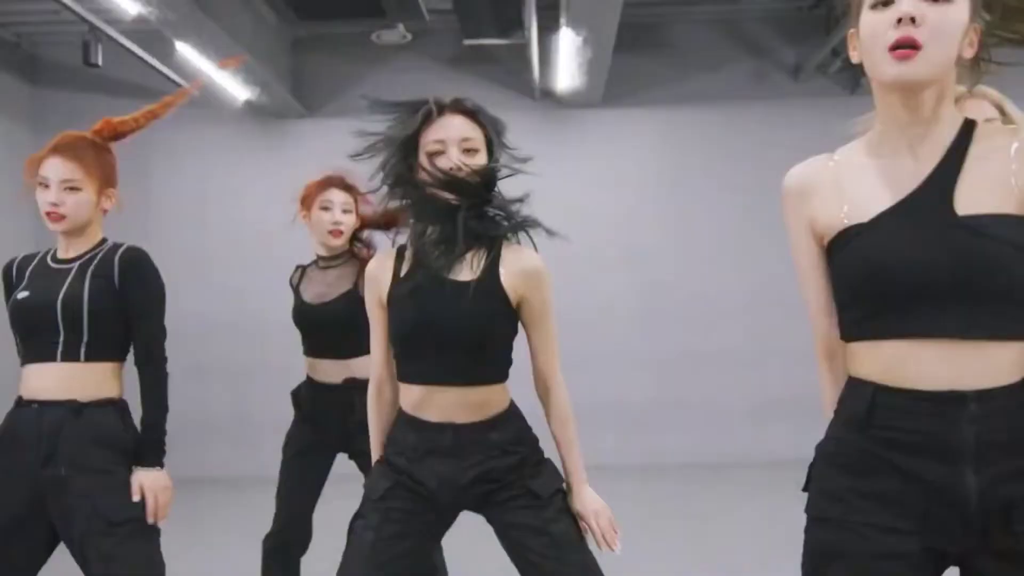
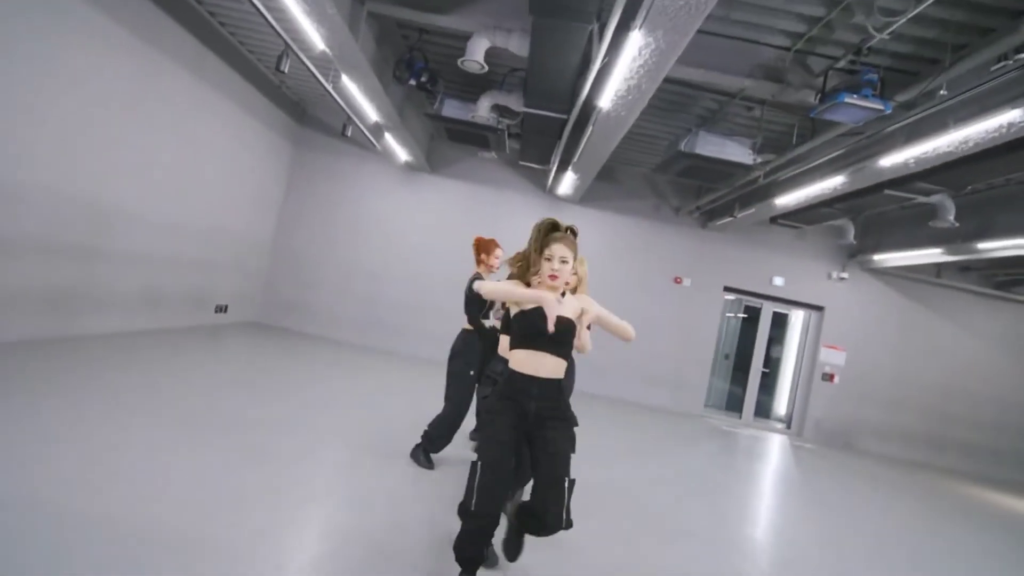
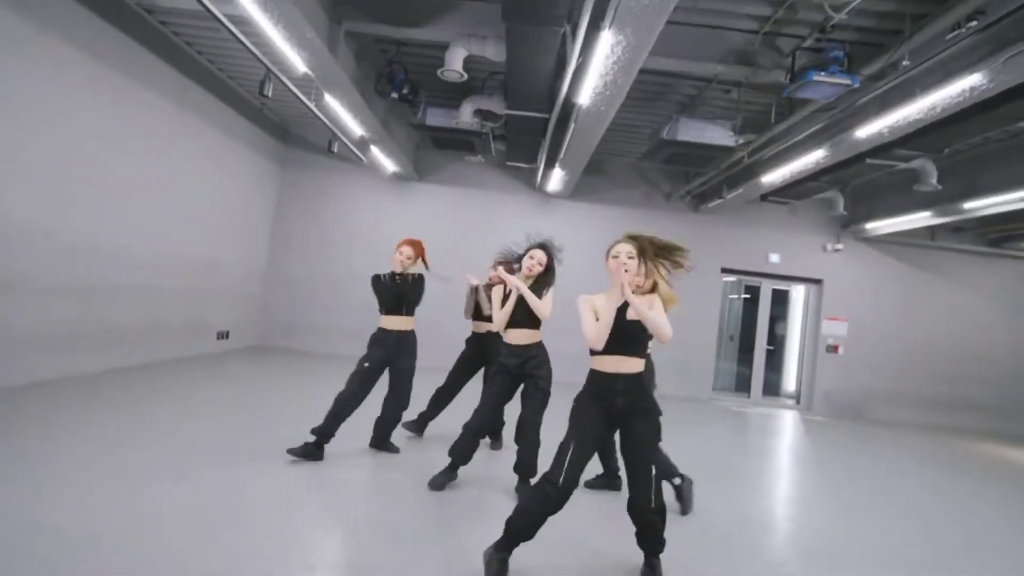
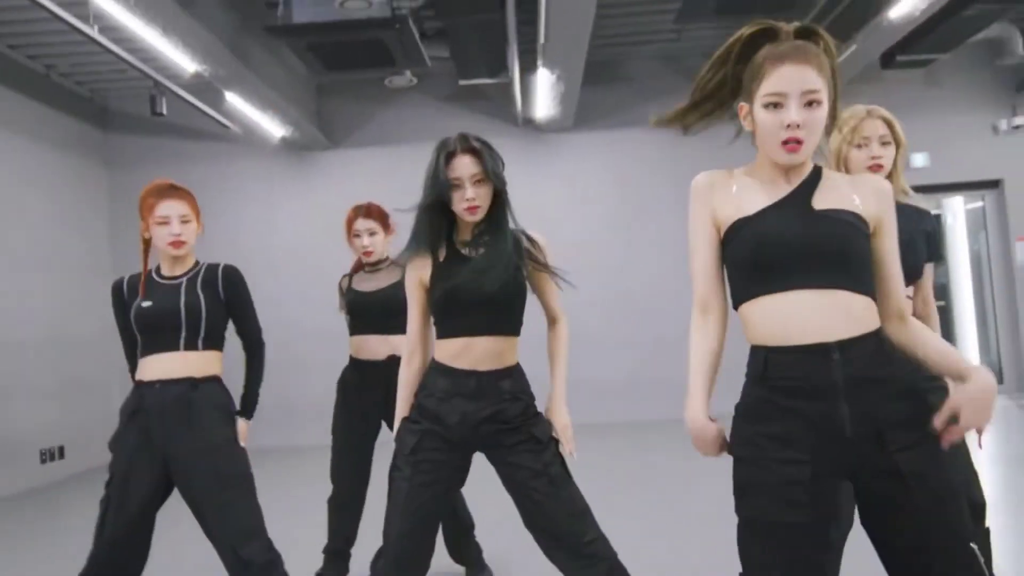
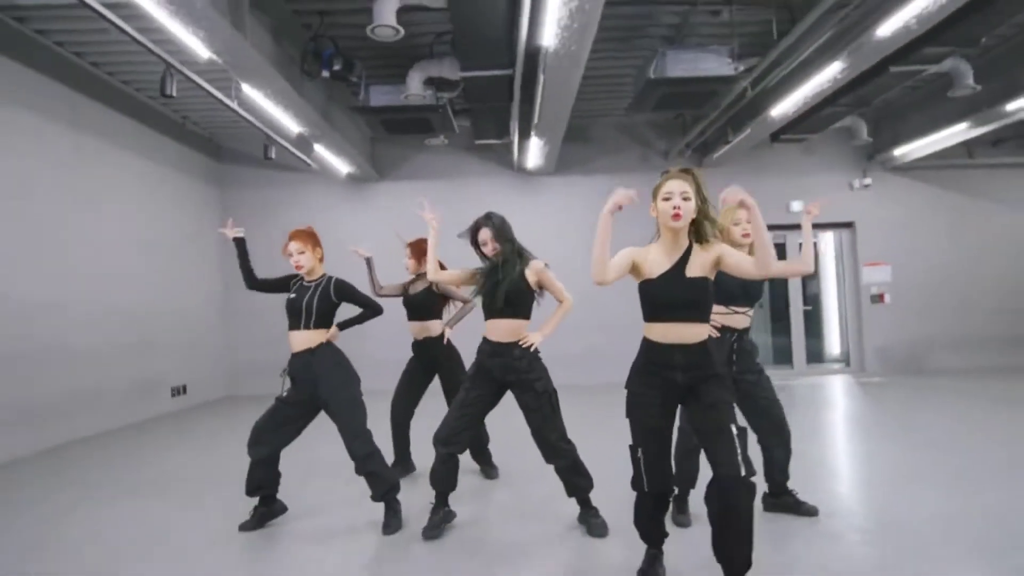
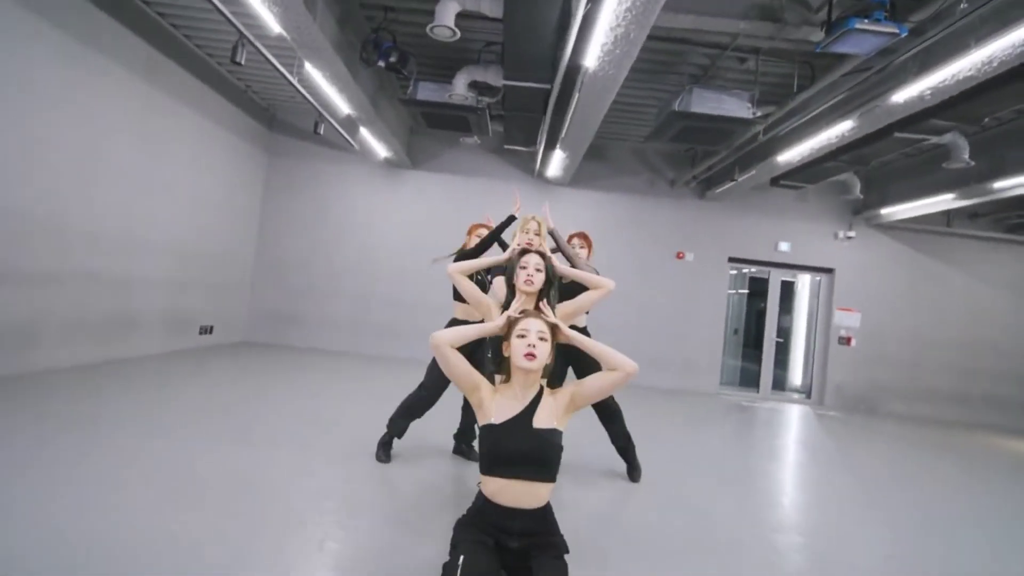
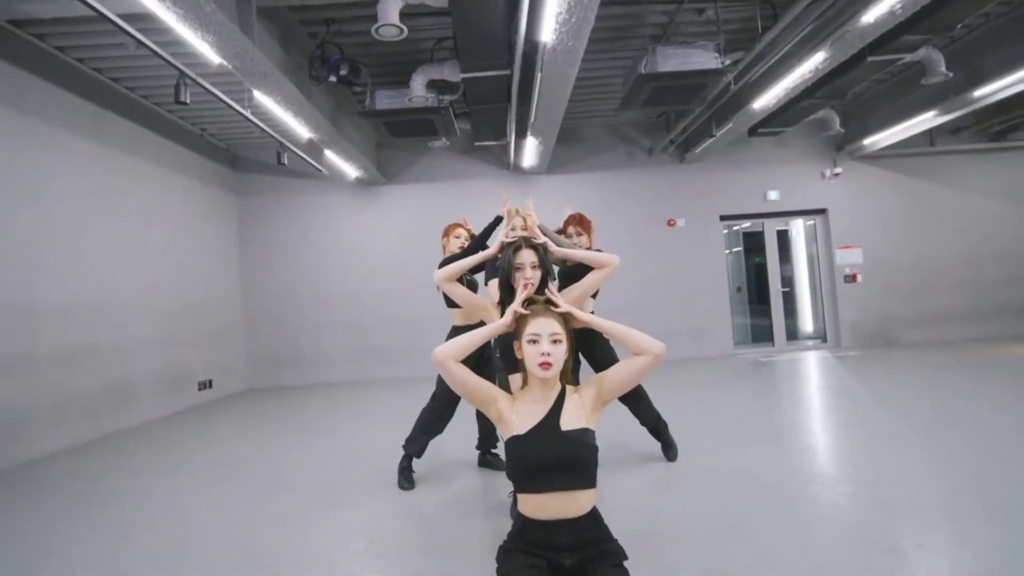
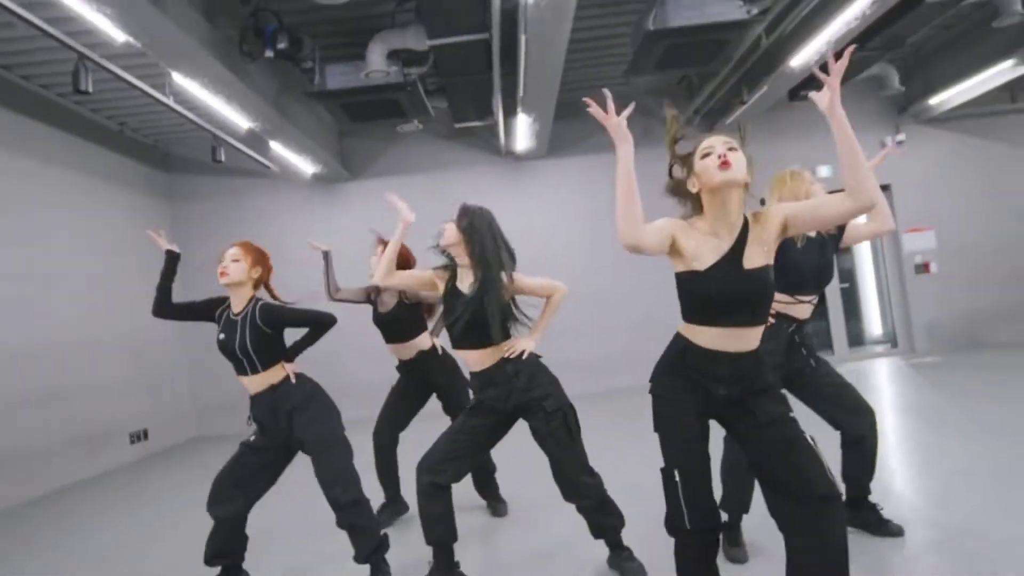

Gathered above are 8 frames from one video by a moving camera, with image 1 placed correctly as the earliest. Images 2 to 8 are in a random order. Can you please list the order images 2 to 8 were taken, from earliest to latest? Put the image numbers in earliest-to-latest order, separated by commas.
4, 8, 5, 3, 2, 6, 7
